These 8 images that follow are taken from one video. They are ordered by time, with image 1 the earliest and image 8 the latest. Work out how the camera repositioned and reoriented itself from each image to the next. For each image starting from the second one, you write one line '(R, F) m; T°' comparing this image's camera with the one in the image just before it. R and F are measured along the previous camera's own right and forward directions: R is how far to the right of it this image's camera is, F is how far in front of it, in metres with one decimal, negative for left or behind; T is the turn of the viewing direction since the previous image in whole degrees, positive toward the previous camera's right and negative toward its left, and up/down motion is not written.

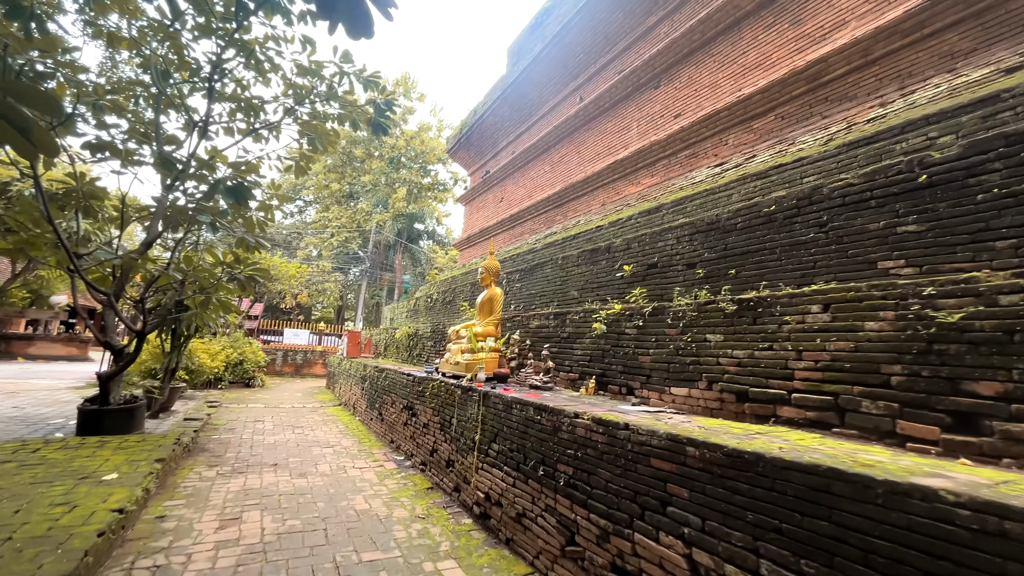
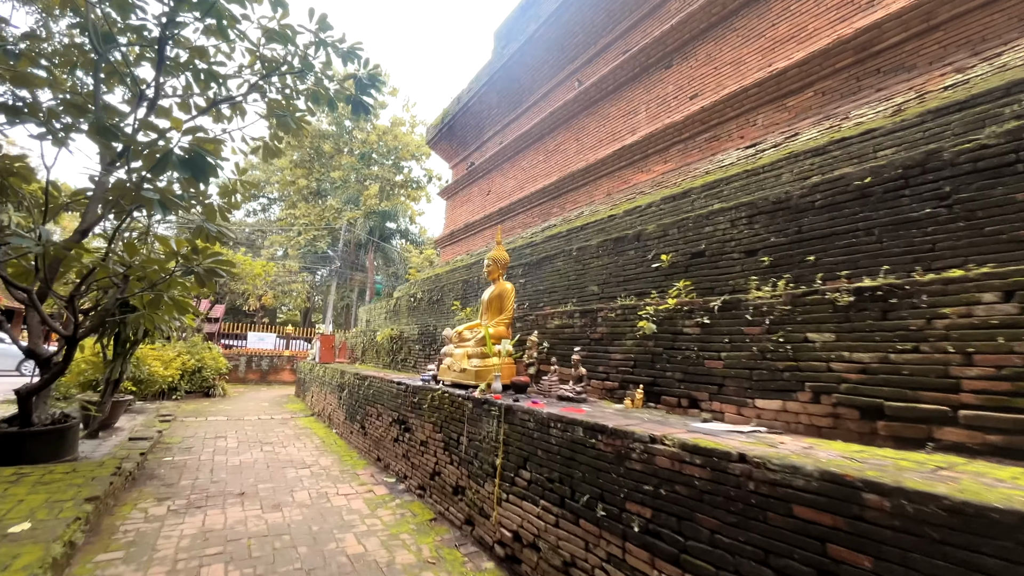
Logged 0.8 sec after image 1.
(-0.5, +0.9) m; +4°
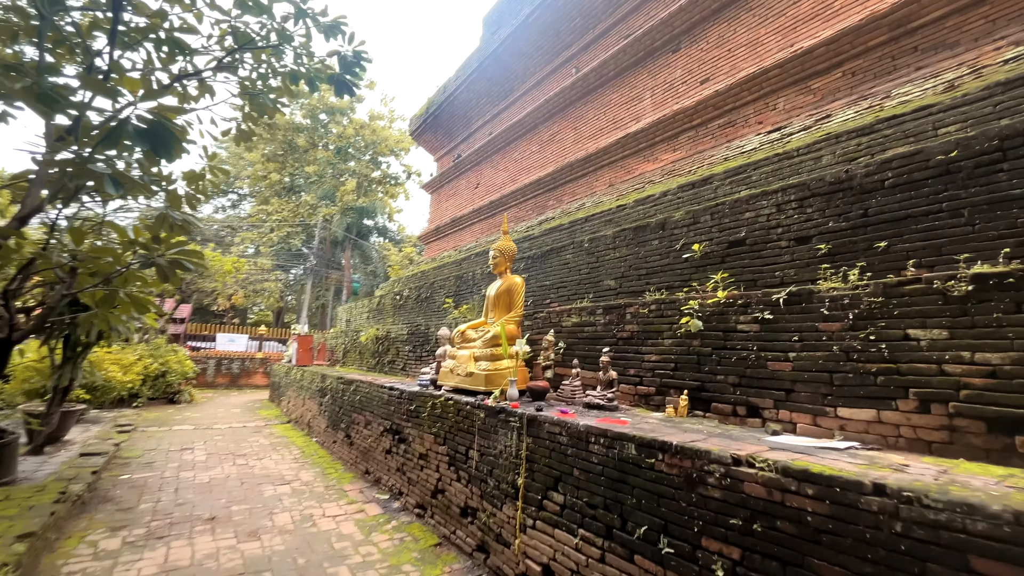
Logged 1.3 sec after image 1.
(-0.4, +0.6) m; +3°
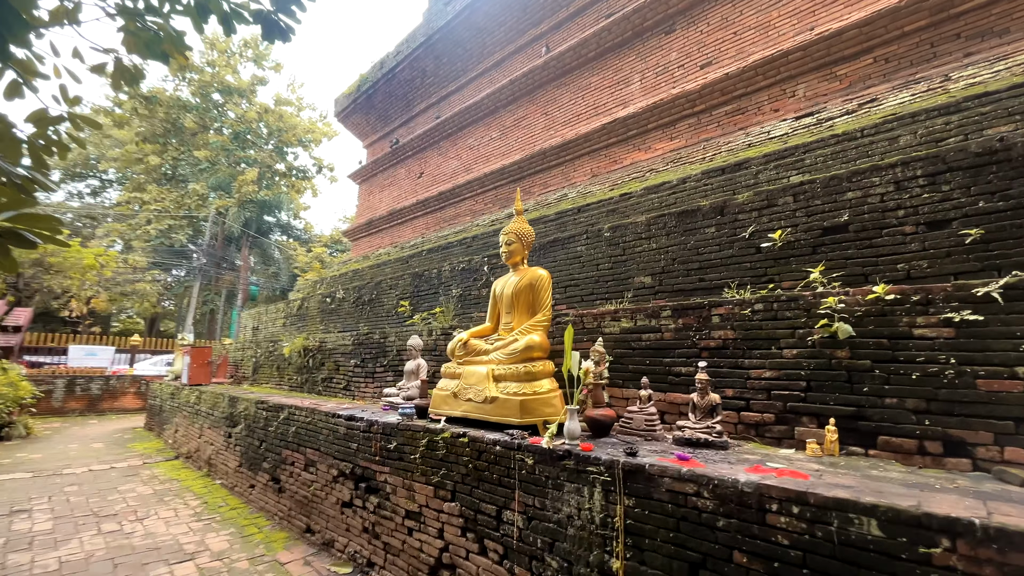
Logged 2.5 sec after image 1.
(-1.0, +1.3) m; +11°
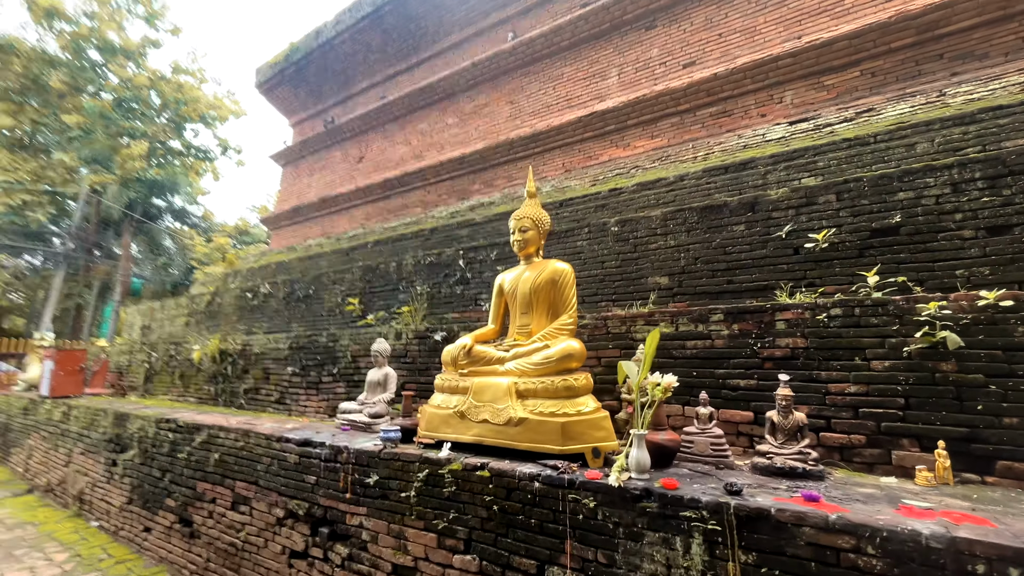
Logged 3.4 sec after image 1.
(-0.7, +0.7) m; +10°
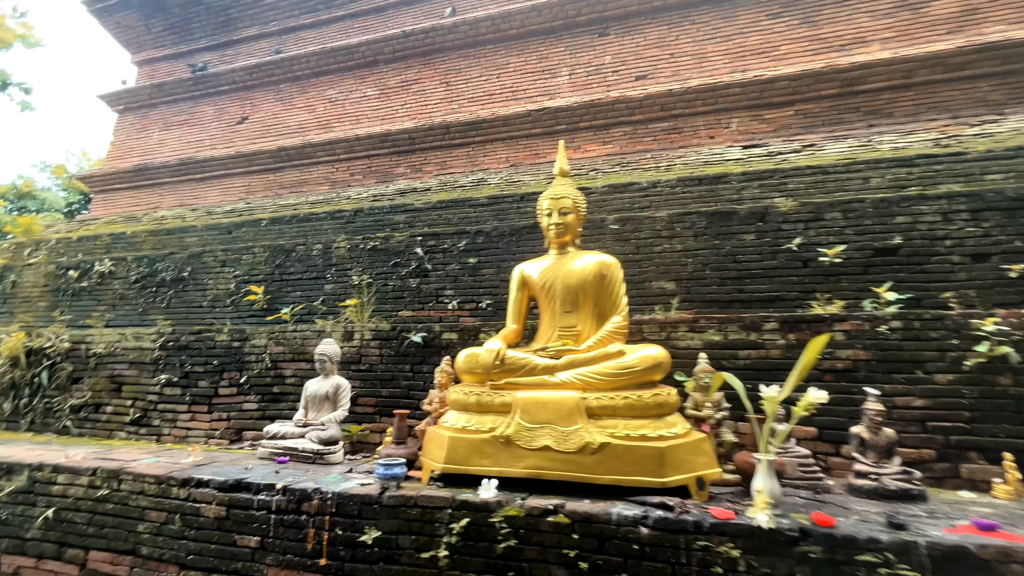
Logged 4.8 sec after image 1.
(-1.0, +0.8) m; +18°
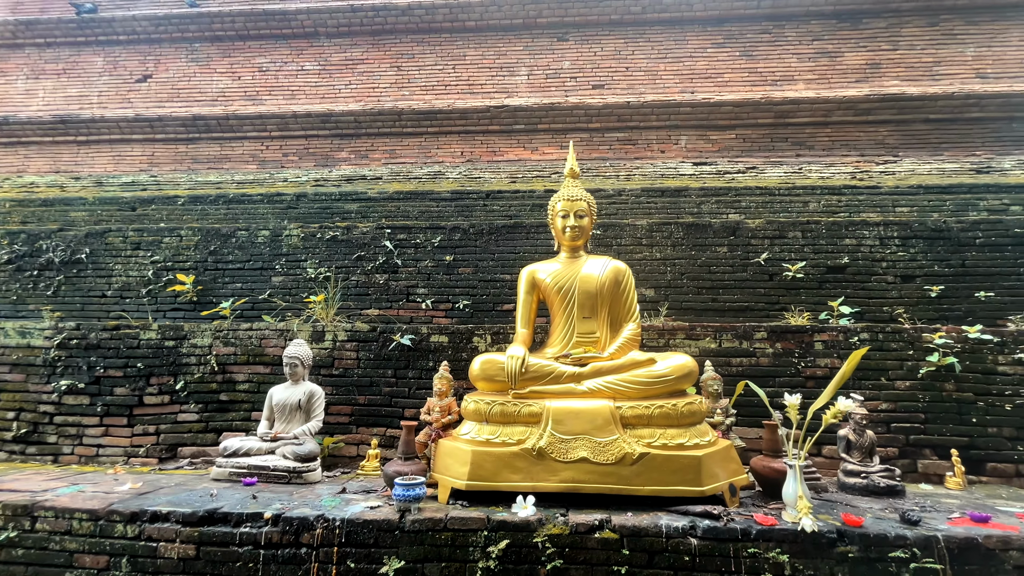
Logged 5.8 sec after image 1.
(-0.6, +0.2) m; +11°
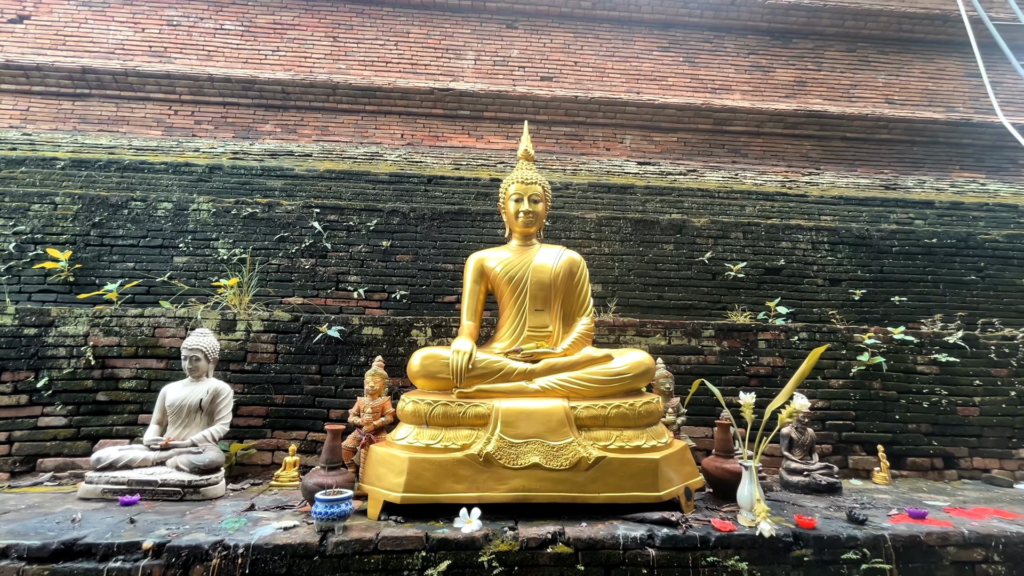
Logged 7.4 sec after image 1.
(-0.1, +0.2) m; +8°
